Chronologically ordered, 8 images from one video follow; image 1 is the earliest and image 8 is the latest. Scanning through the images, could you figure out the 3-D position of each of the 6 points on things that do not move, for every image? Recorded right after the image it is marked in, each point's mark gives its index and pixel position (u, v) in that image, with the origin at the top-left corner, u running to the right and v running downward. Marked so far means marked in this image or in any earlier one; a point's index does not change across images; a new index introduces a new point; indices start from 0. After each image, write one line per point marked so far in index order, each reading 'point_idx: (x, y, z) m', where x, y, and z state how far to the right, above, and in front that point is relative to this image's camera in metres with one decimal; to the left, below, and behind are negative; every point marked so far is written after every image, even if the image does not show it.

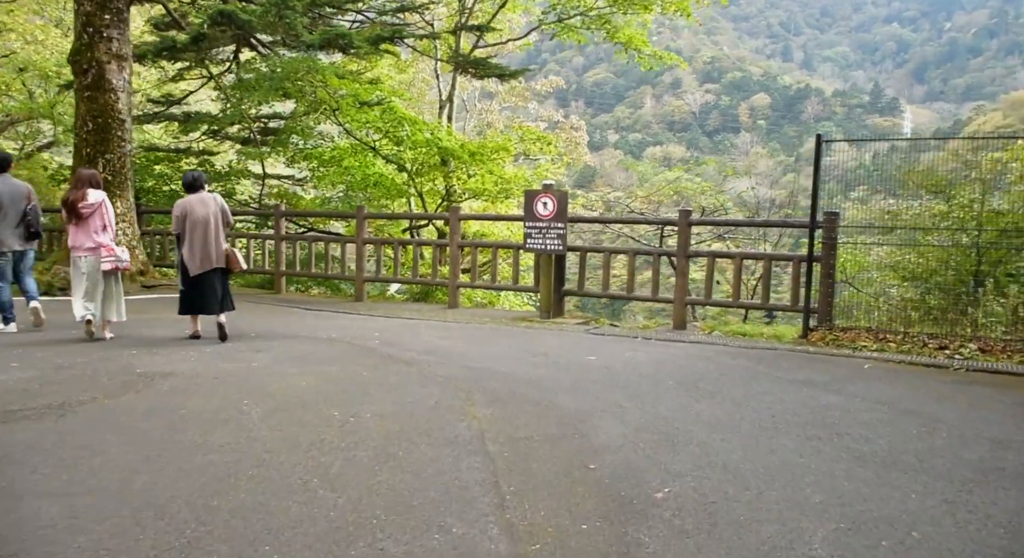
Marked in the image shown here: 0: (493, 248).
0: (-0.2, +0.4, +9.9) m
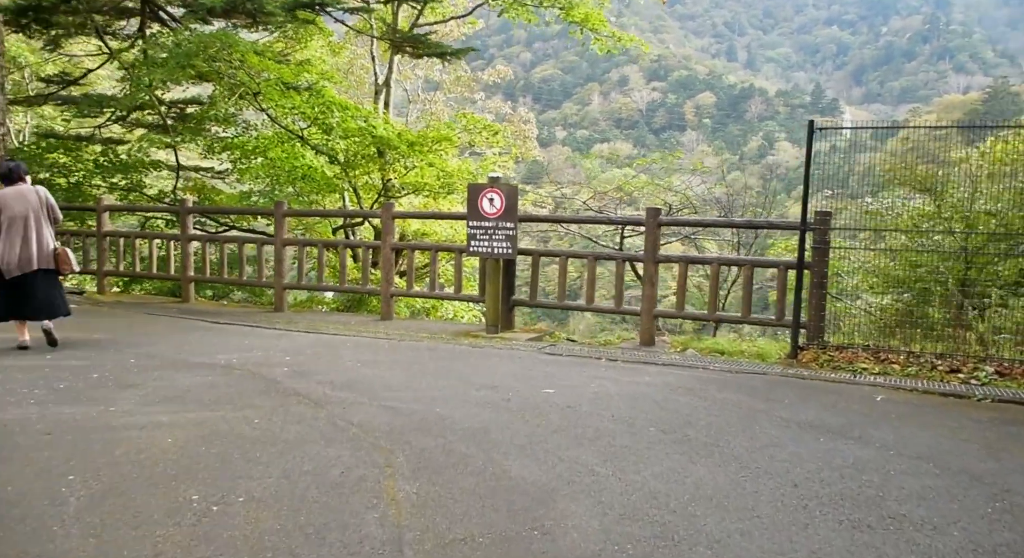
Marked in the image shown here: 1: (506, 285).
0: (-0.8, +0.3, +8.7) m
1: (-0.1, -0.1, +8.2) m
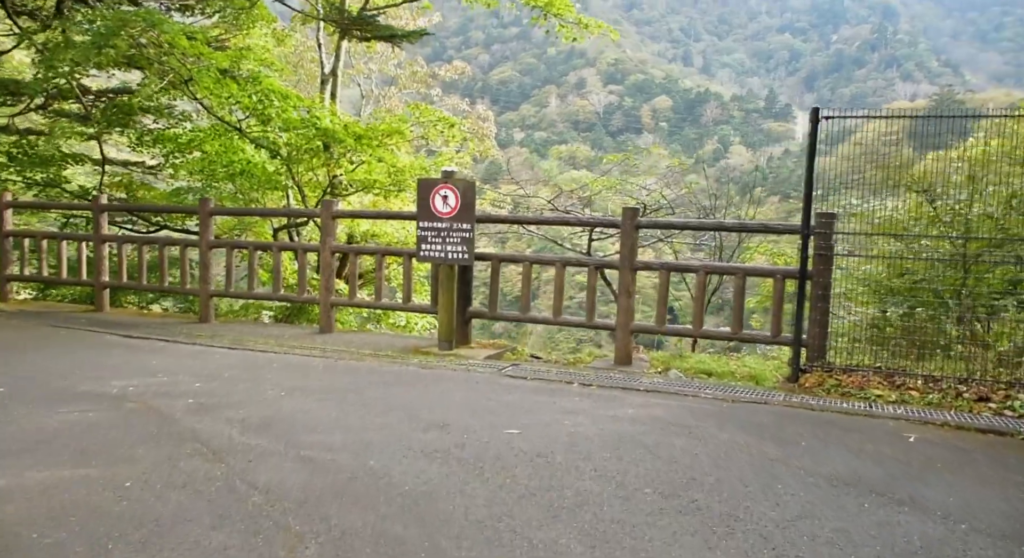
0: (-1.1, +0.2, +7.7) m
1: (-0.4, -0.1, +7.2) m
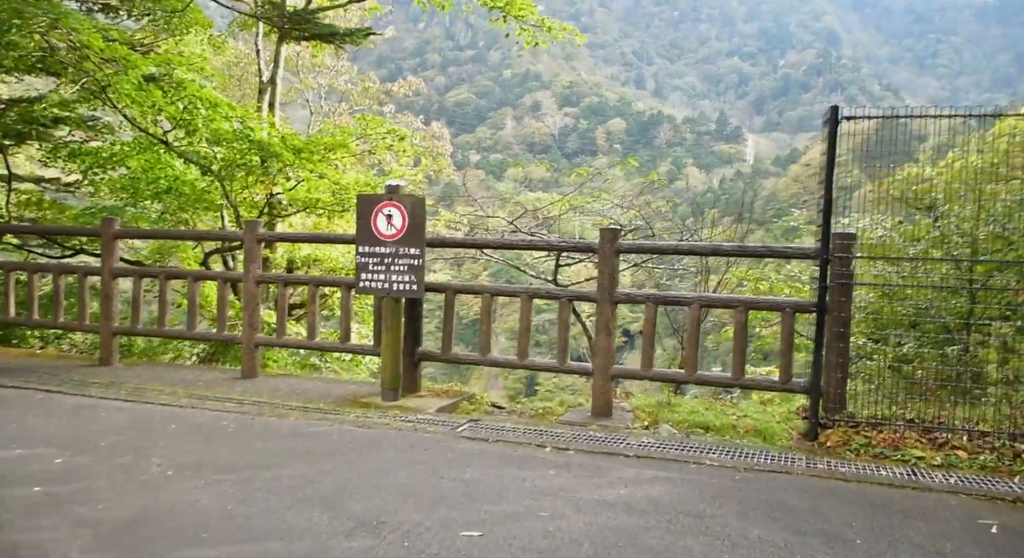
0: (-1.5, 0.0, +6.5) m
1: (-0.7, -0.4, +6.1) m
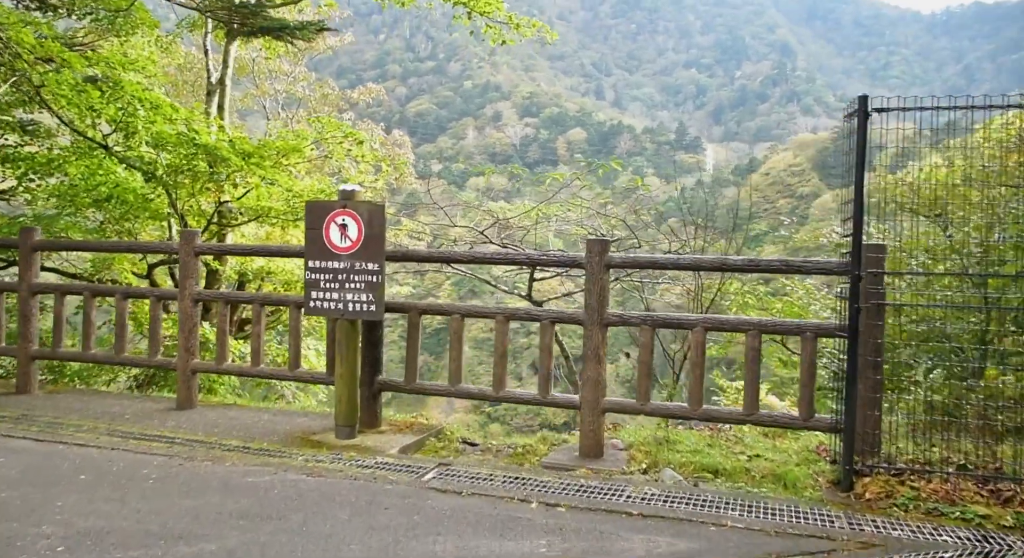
0: (-1.6, -0.1, +5.7) m
1: (-0.8, -0.5, +5.3) m
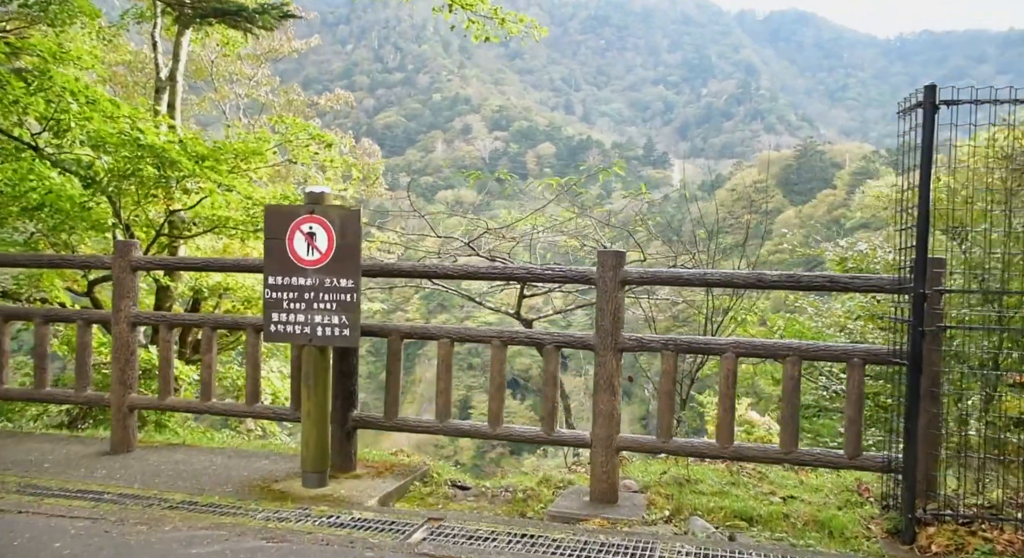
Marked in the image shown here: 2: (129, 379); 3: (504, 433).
0: (-1.7, -0.3, +4.9) m
1: (-0.9, -0.6, +4.5) m
2: (-2.1, -0.6, +5.0) m
3: (0.0, -0.7, +4.4) m
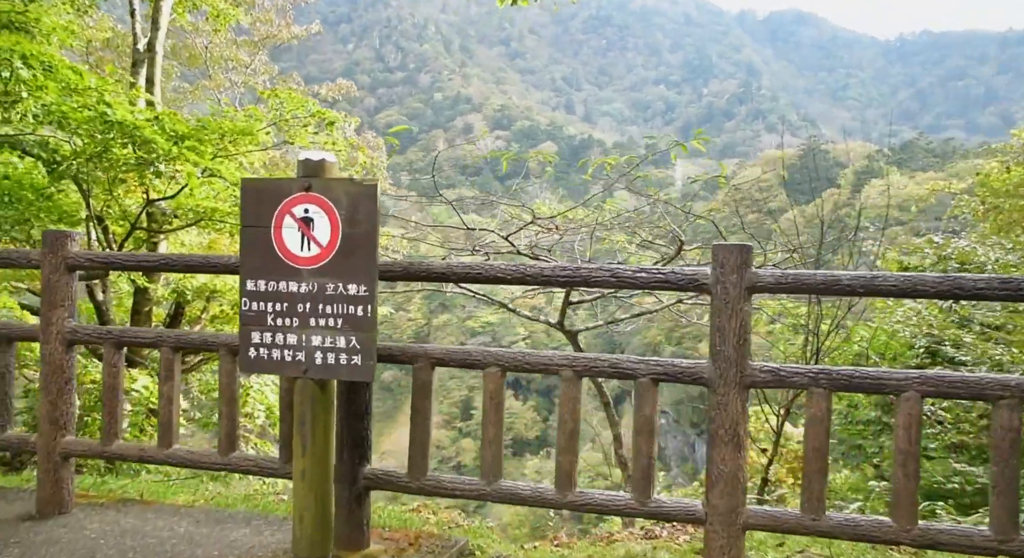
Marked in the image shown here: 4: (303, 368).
0: (-1.4, -0.3, +3.7) m
1: (-0.6, -0.6, +3.3) m
2: (-1.9, -0.6, +3.8) m
3: (+0.2, -0.8, +3.1) m
4: (-0.7, -0.3, +3.0) m
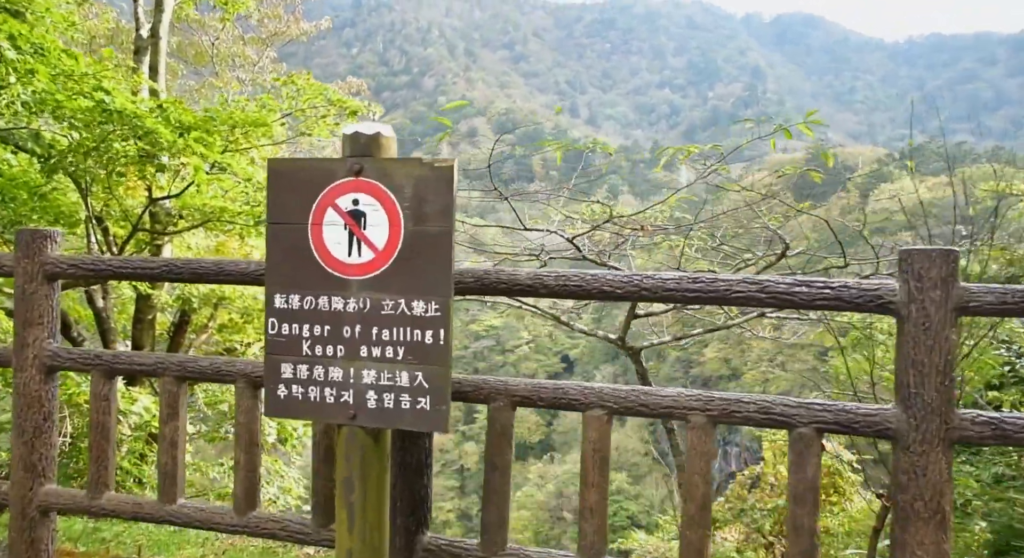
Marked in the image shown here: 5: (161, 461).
0: (-1.1, -0.3, +2.9) m
1: (-0.3, -0.6, +2.5) m
2: (-1.6, -0.6, +3.0) m
3: (+0.5, -0.8, +2.3) m
4: (-0.4, -0.3, +2.3) m
5: (-1.1, -0.6, +3.0) m
